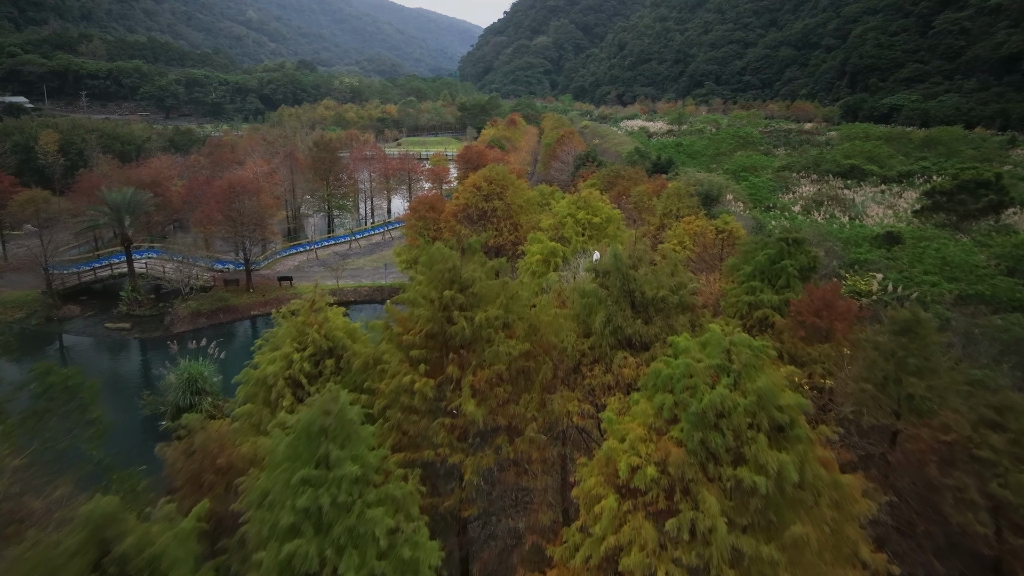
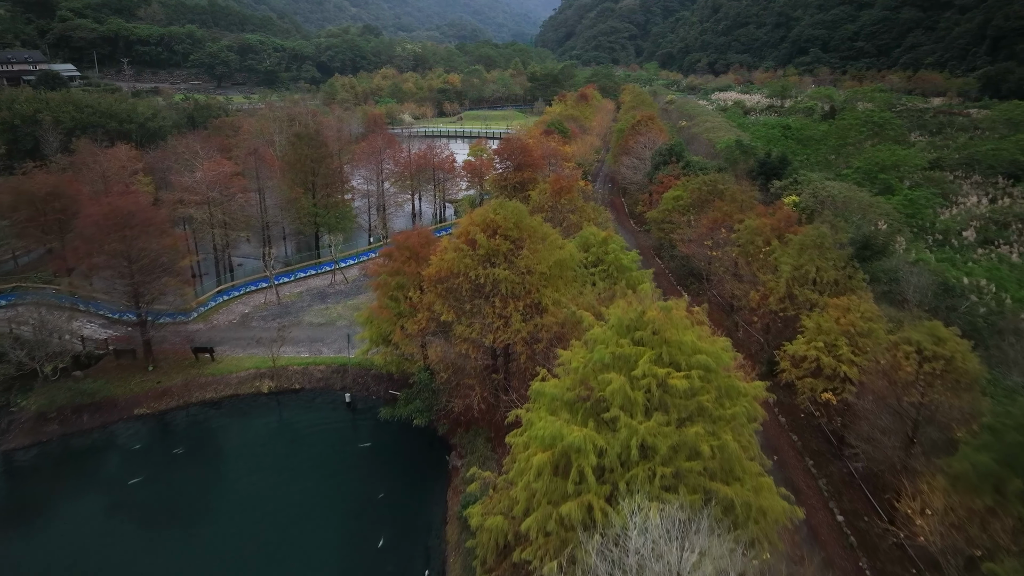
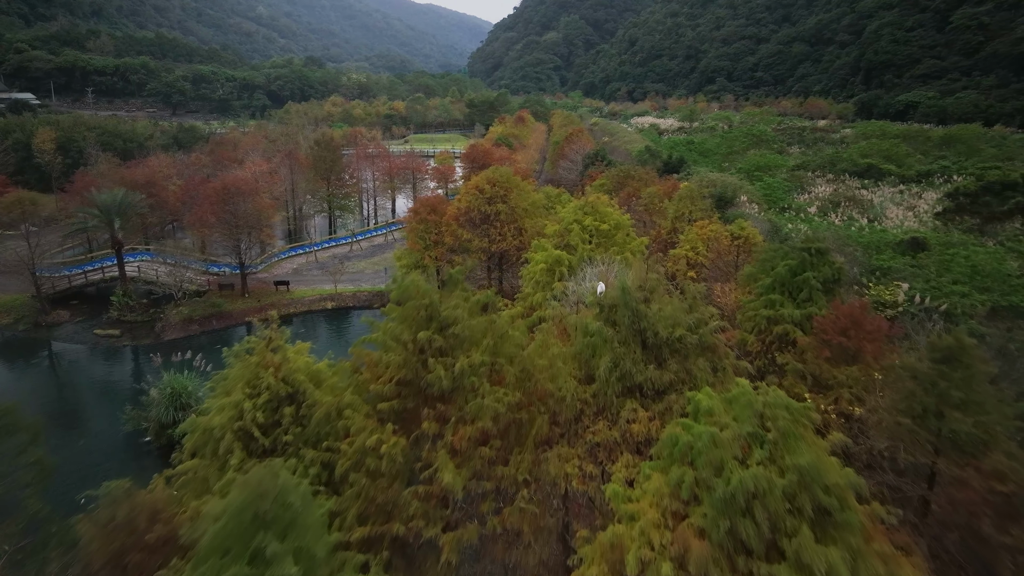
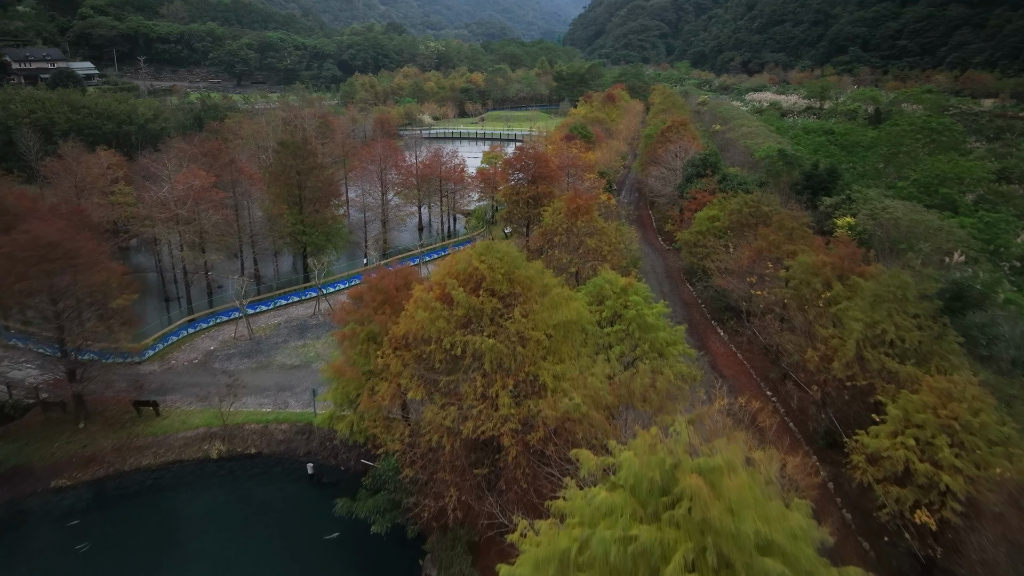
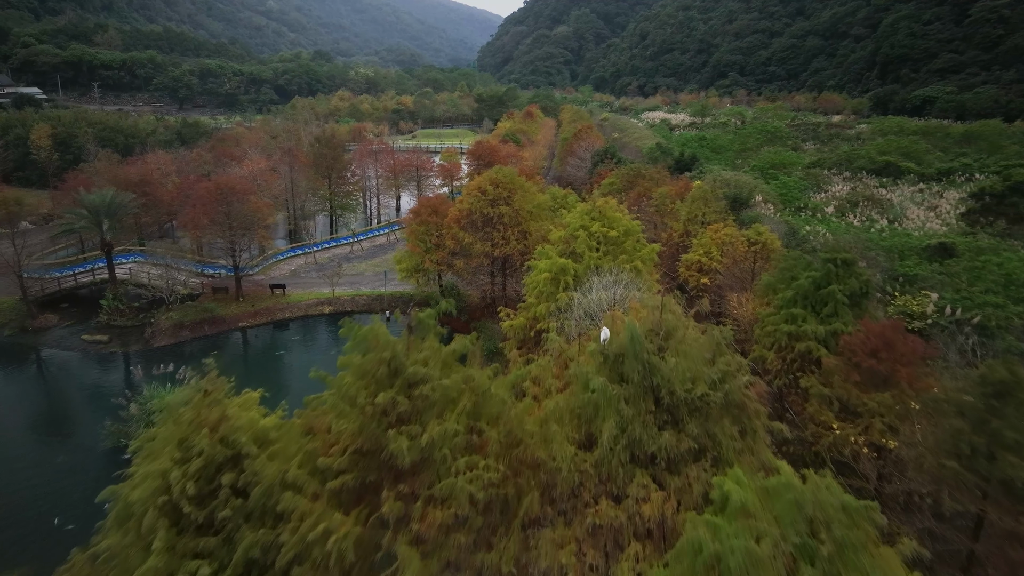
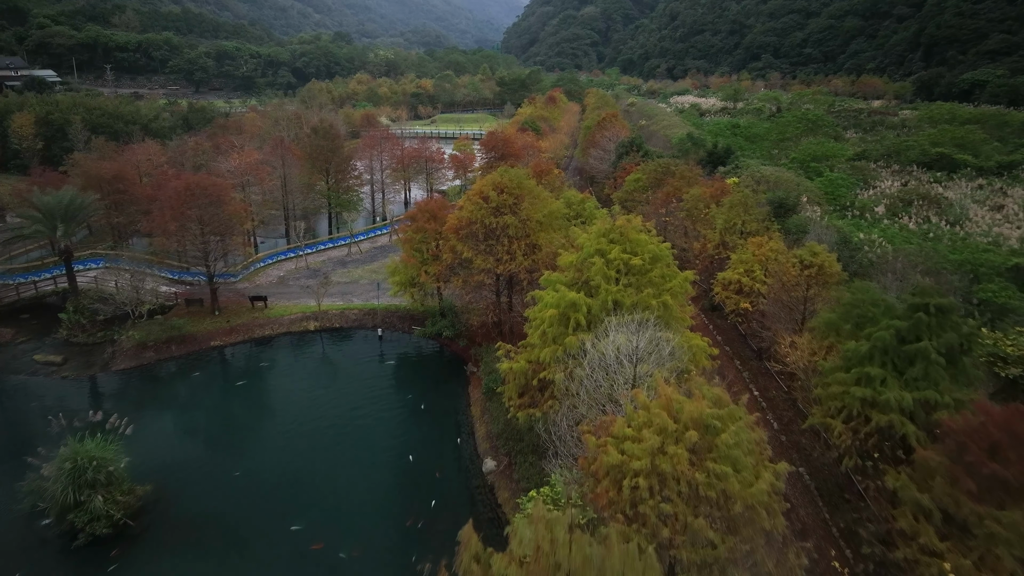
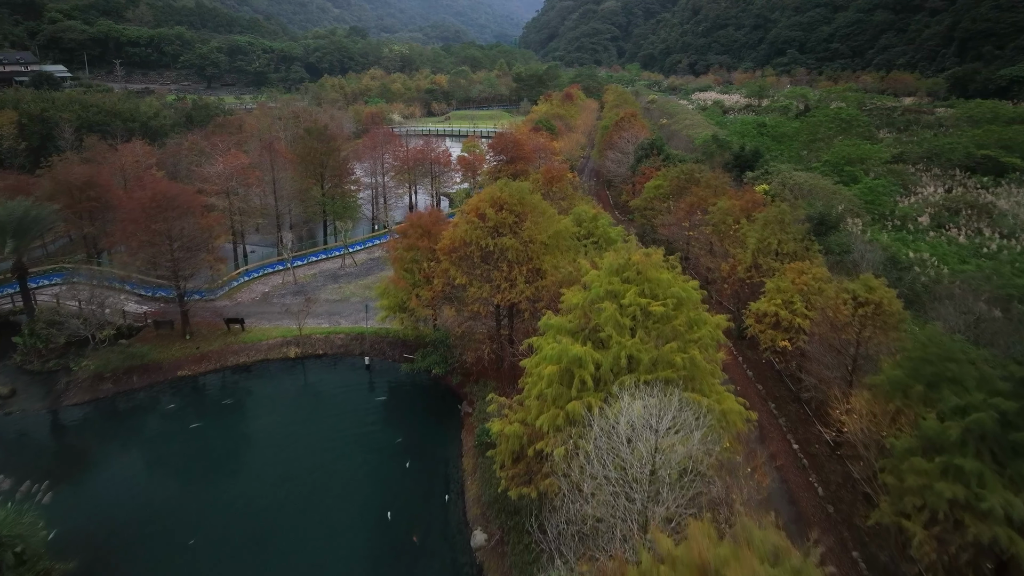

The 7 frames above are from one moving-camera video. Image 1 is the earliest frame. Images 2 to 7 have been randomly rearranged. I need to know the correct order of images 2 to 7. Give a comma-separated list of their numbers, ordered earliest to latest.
3, 5, 6, 7, 2, 4
